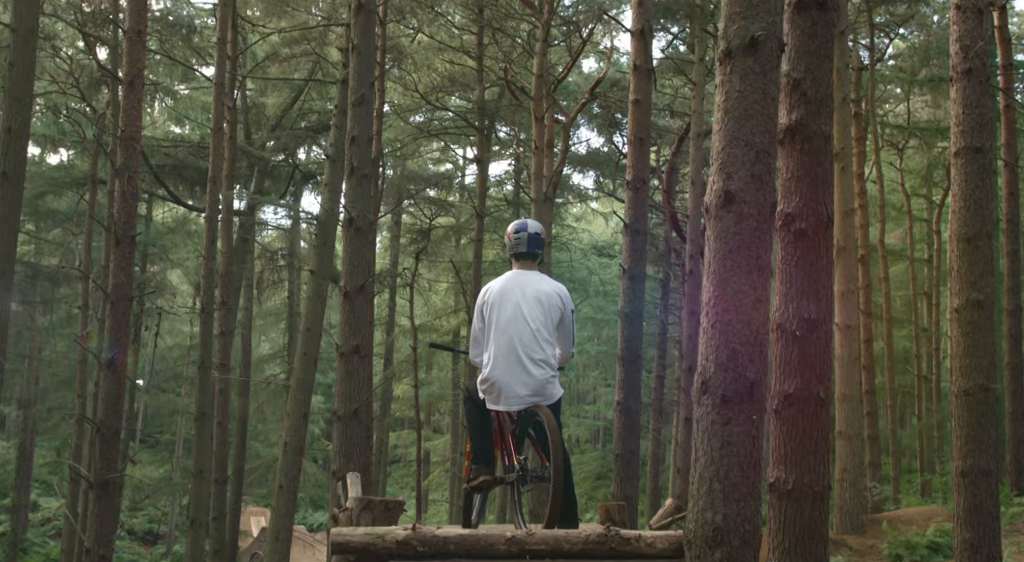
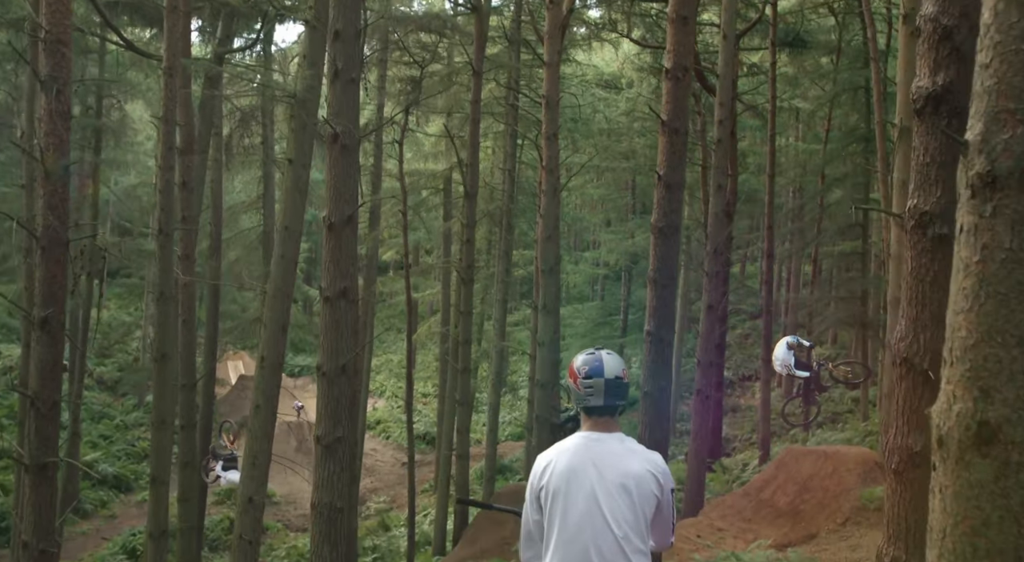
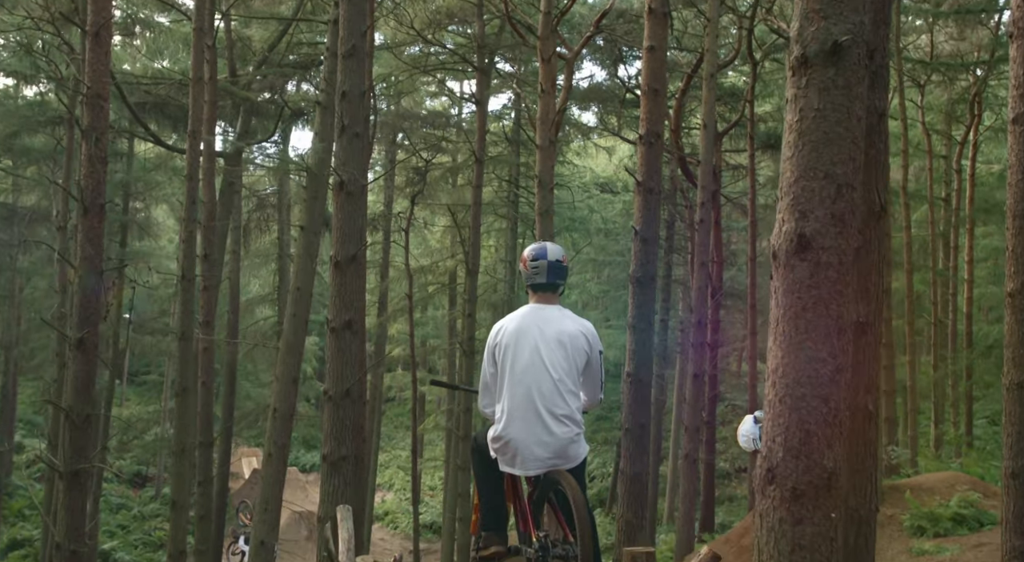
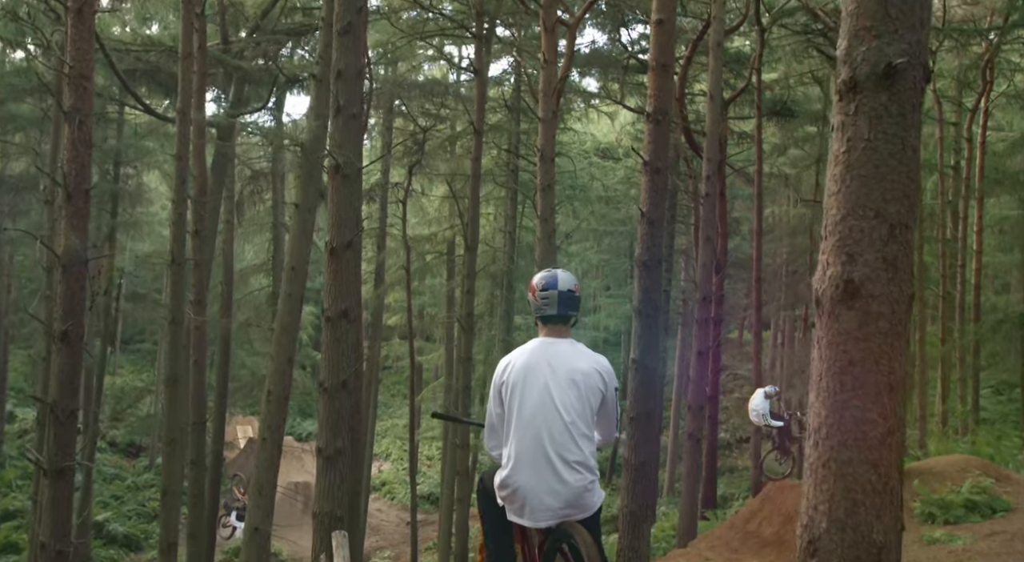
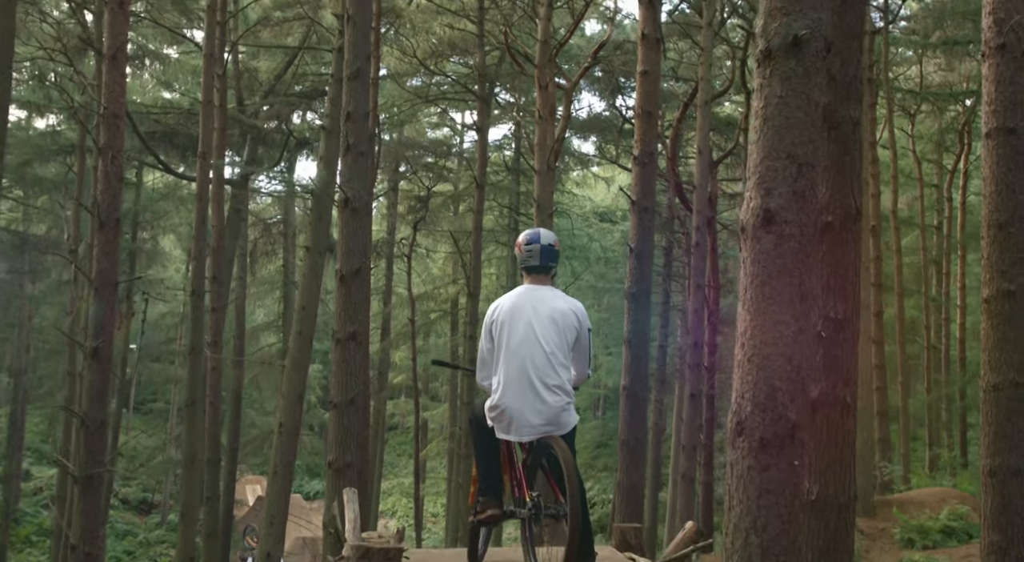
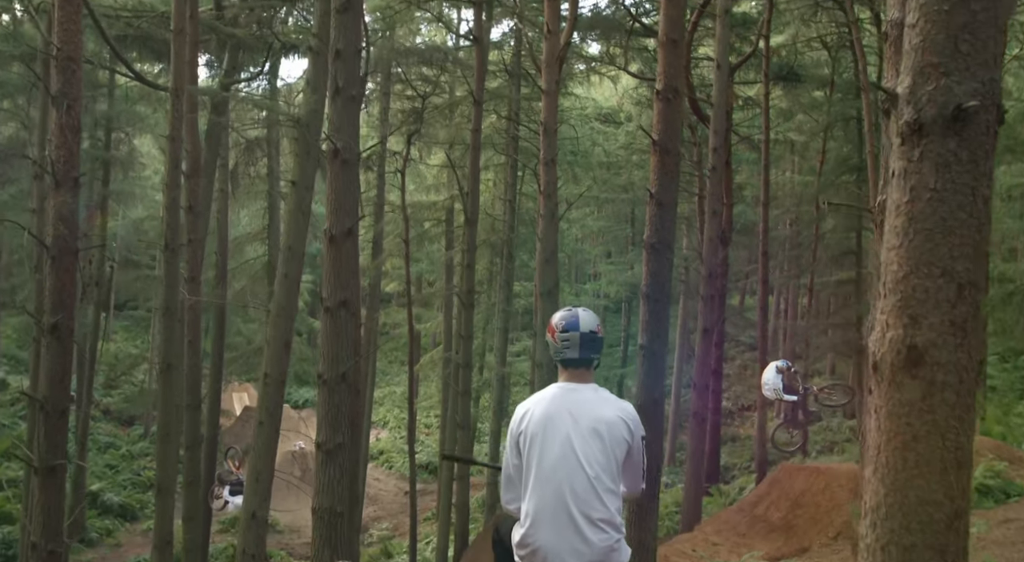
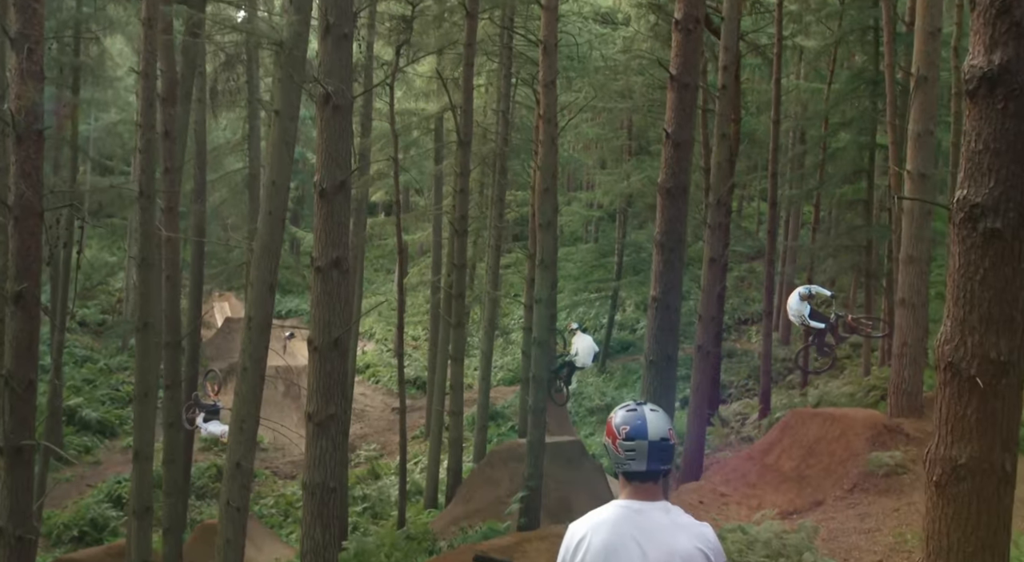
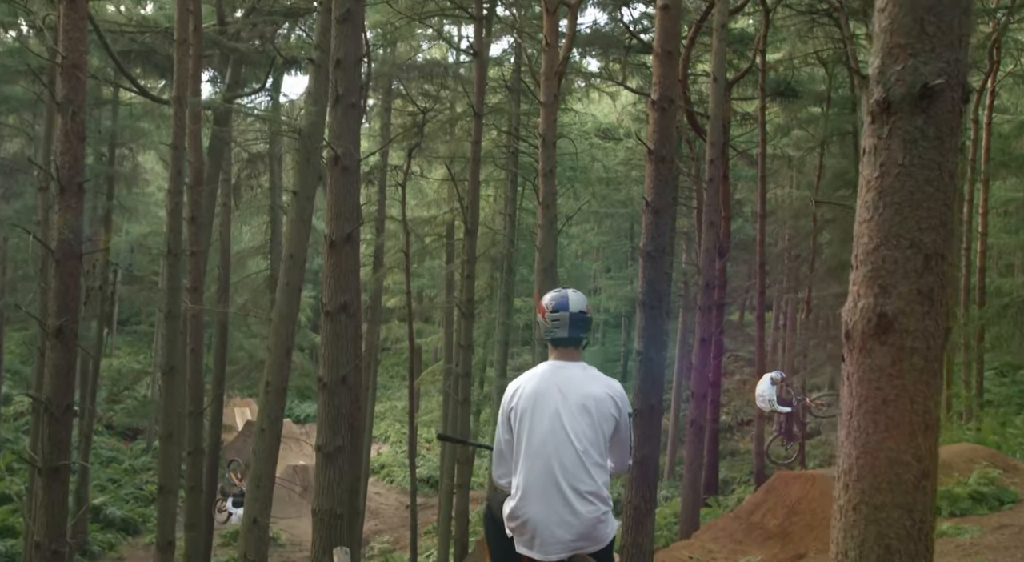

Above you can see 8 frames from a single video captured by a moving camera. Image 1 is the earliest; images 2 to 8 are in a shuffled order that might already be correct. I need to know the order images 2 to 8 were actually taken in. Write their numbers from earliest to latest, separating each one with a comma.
5, 3, 4, 8, 6, 2, 7
